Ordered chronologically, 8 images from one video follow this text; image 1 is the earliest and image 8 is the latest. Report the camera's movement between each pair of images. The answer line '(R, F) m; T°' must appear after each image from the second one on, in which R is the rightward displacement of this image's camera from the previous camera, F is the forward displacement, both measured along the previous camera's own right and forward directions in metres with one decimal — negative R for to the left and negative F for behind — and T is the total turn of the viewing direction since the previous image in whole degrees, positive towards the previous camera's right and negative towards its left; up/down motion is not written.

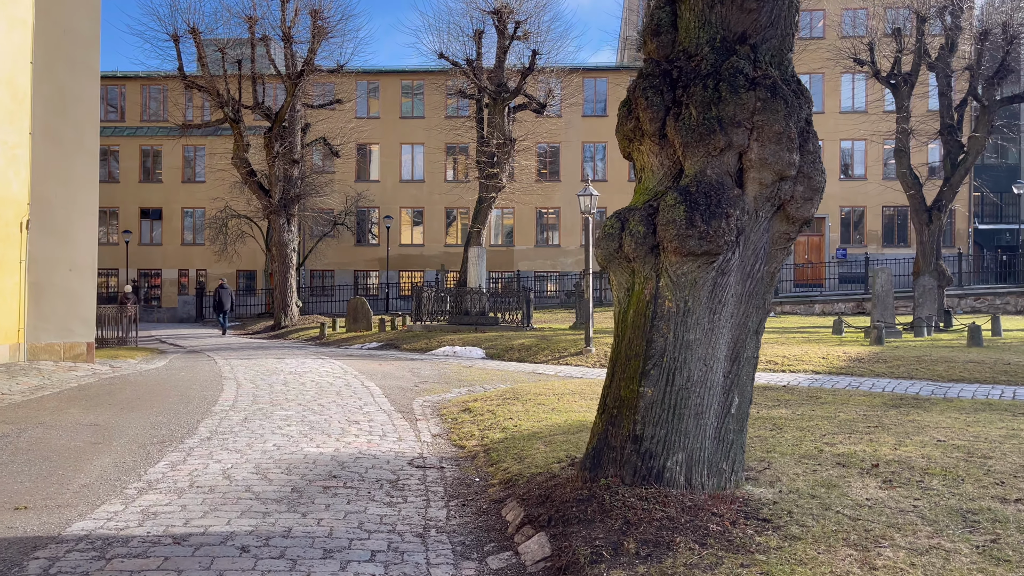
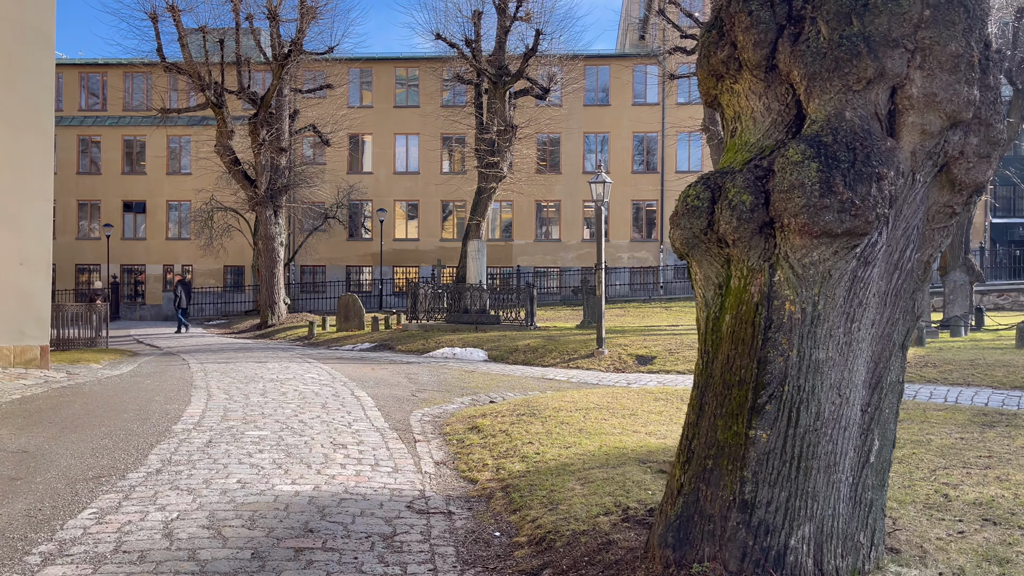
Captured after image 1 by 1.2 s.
(-0.2, +1.5) m; 0°
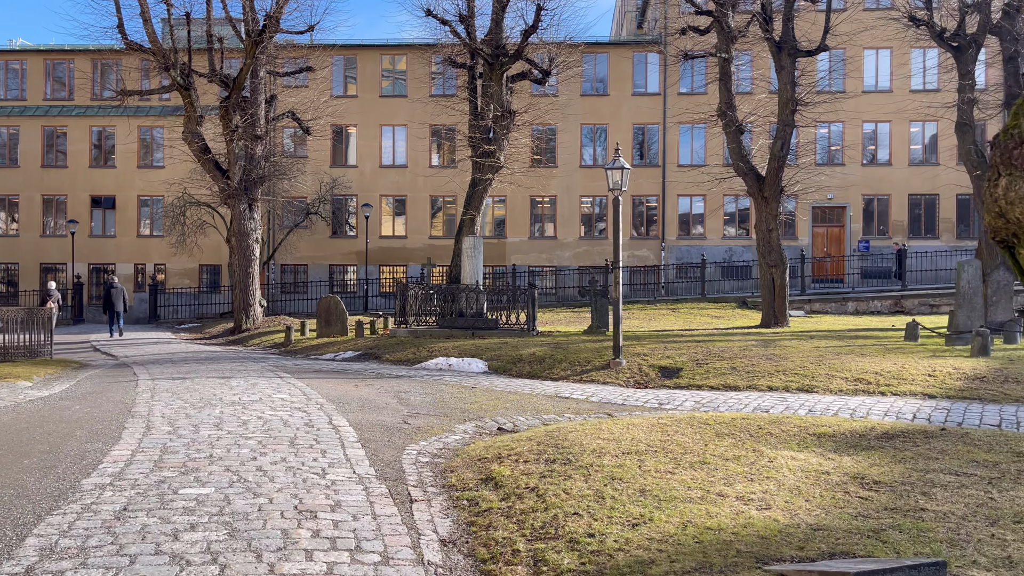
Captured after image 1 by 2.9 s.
(-0.3, +2.1) m; +1°
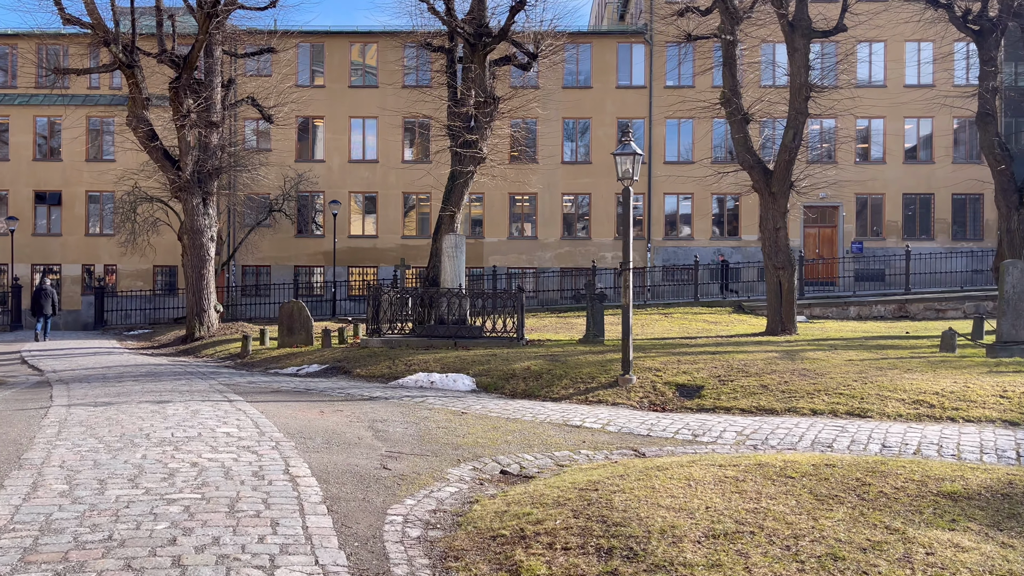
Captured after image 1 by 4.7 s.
(-0.4, +2.0) m; +2°
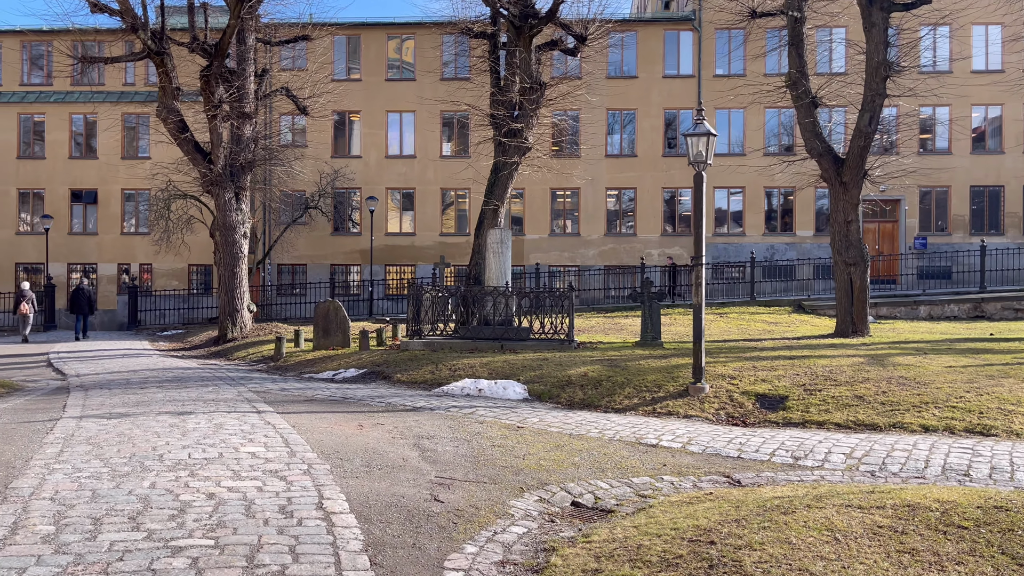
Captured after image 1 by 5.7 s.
(-0.3, +1.2) m; -2°
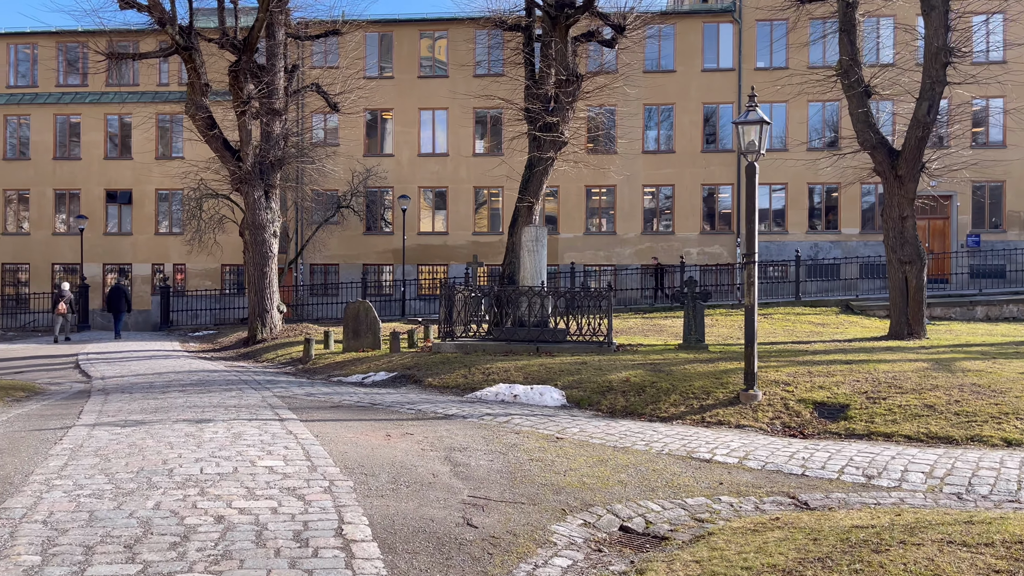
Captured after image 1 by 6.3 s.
(-0.1, +0.7) m; -2°
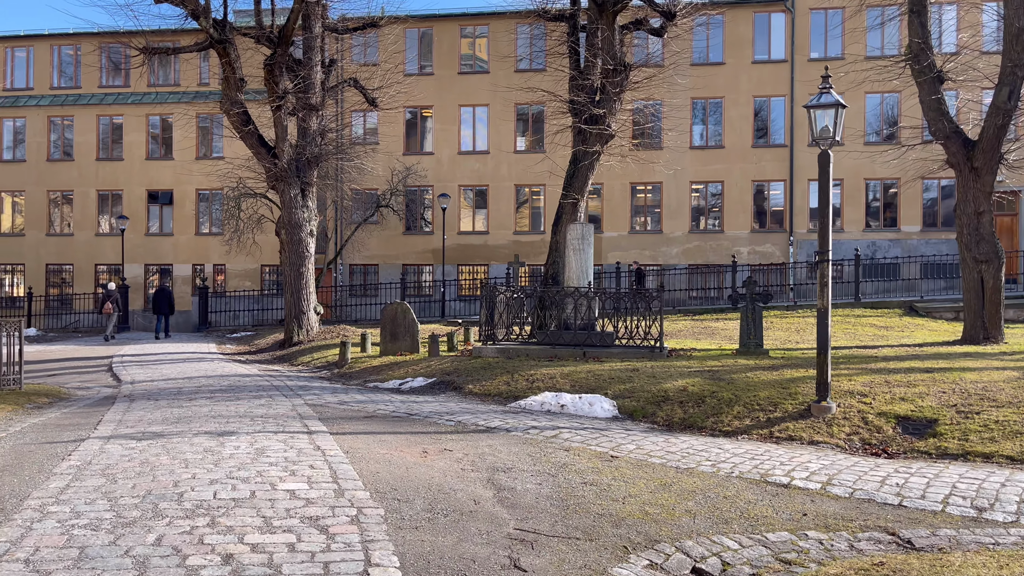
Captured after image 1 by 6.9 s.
(-0.1, +0.8) m; -3°
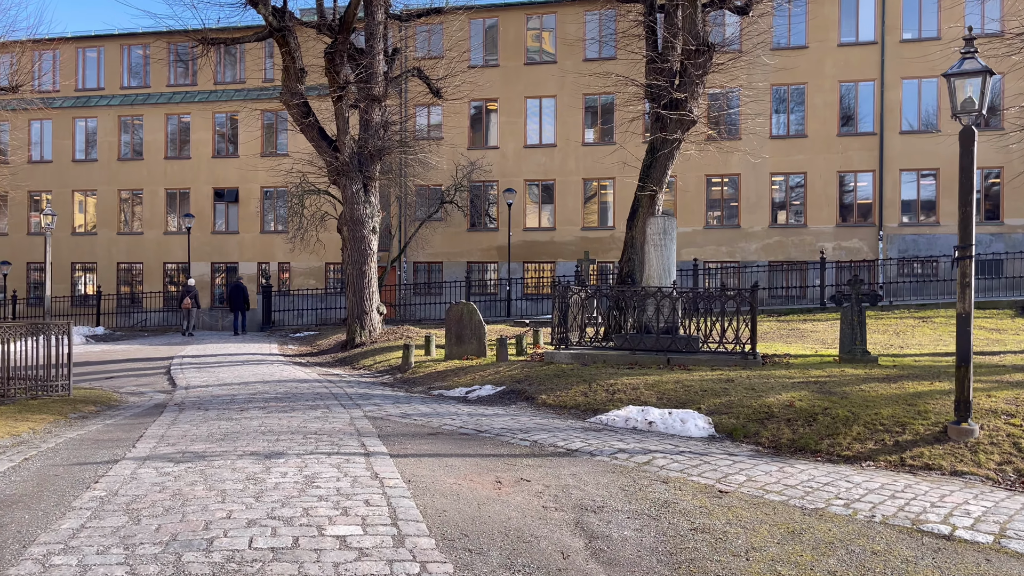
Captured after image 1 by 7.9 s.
(-0.2, +1.1) m; -4°
